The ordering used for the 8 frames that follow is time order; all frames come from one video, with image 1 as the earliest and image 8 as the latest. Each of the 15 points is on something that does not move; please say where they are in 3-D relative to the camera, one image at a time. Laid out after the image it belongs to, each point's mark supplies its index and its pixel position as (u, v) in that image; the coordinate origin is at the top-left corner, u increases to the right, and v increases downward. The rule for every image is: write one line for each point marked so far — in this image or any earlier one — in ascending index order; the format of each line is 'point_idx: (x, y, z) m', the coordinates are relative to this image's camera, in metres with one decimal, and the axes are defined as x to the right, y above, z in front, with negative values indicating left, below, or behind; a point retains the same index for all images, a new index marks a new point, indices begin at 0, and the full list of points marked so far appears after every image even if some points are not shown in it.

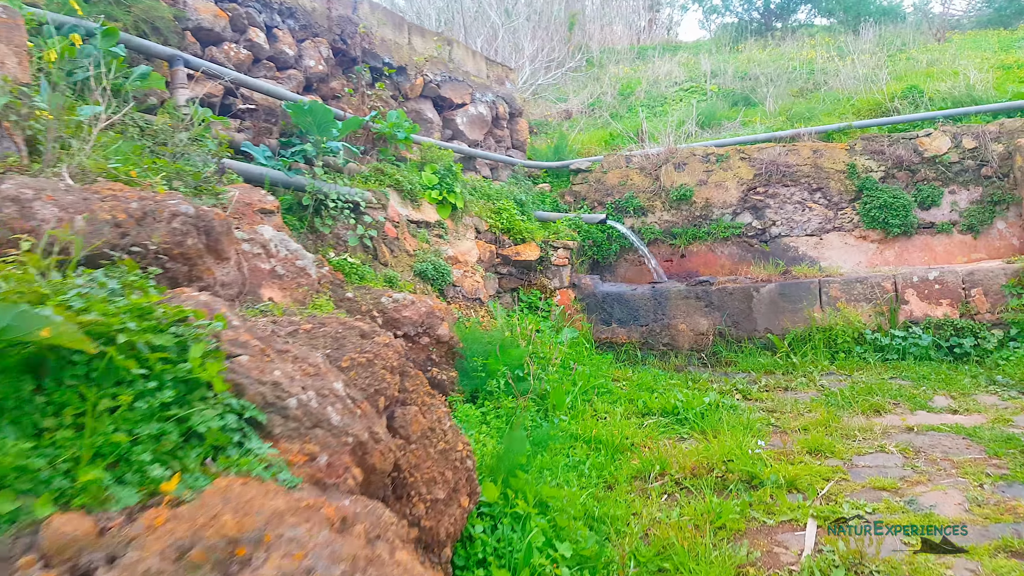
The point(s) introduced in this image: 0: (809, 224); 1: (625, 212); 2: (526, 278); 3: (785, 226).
0: (+3.8, +0.8, +9.3) m
1: (+1.5, +1.0, +9.9) m
2: (+0.2, +0.1, +8.8) m
3: (+3.5, +0.8, +9.4) m
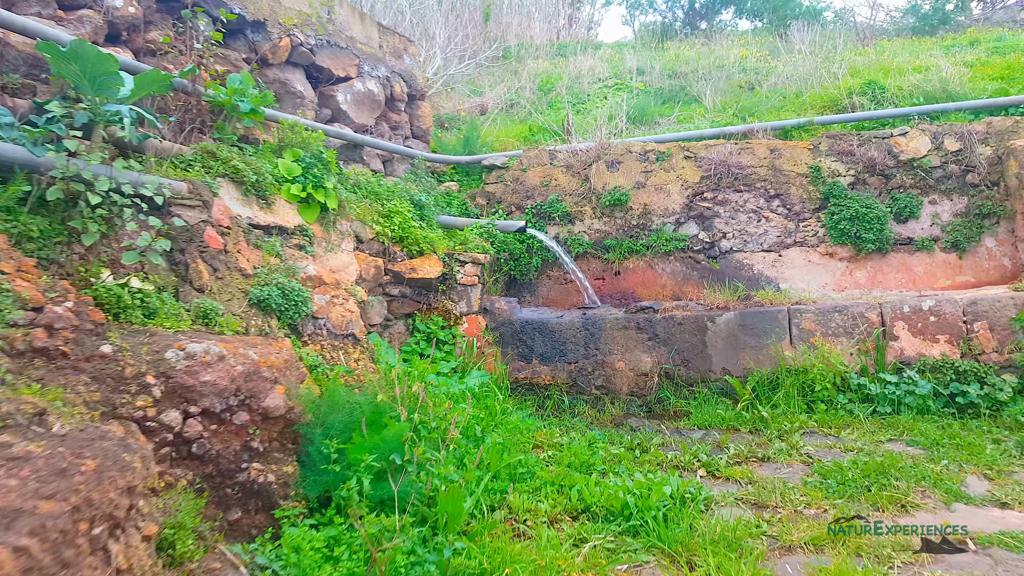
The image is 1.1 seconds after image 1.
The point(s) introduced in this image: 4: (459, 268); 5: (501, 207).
0: (+2.7, +0.5, +7.7) m
1: (+0.4, +0.8, +8.1) m
2: (-0.8, -0.1, +6.8) m
3: (+2.4, +0.5, +7.8) m
4: (-0.5, +0.2, +6.9) m
5: (-0.1, +0.9, +8.2) m
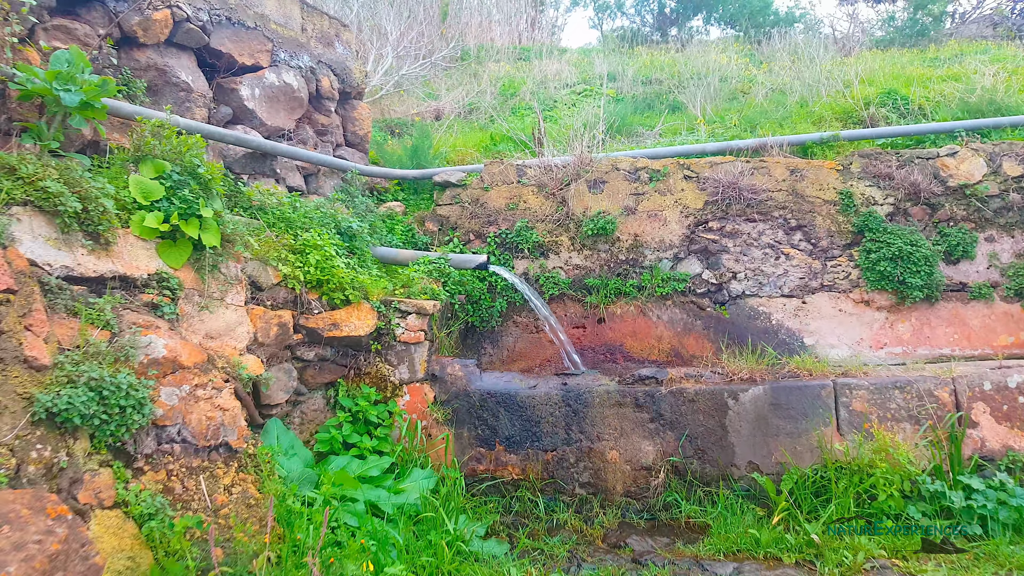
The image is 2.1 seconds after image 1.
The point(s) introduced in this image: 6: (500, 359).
0: (+2.3, +0.1, +6.2) m
1: (0.0, +0.3, +6.5) m
2: (-1.1, -0.5, +5.1) m
3: (+2.1, 0.0, +6.2) m
4: (-0.8, -0.2, +5.2) m
5: (-0.5, +0.5, +6.5) m
6: (-0.1, -0.6, +6.3) m
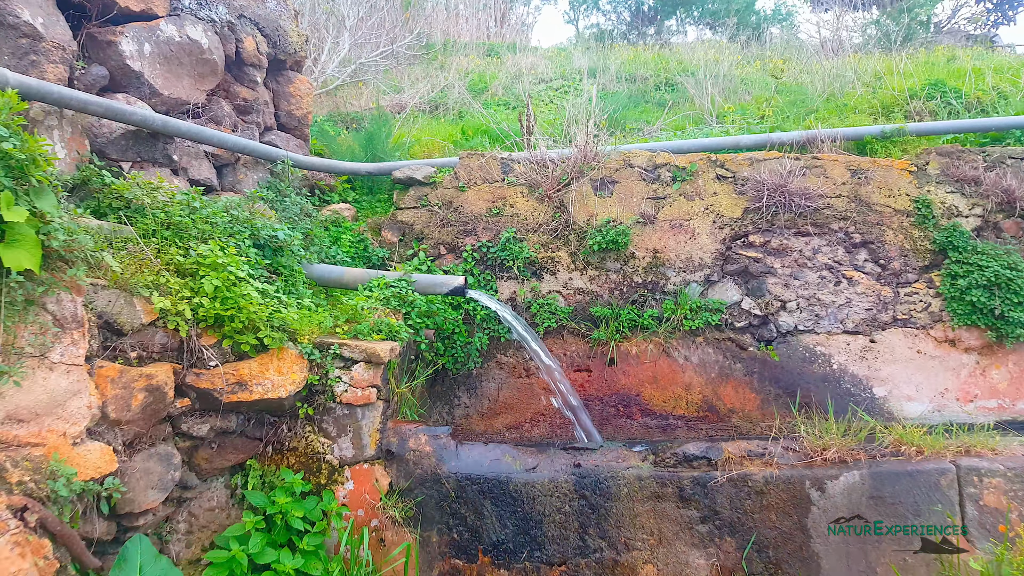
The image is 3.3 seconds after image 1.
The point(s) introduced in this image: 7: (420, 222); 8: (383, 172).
0: (+2.2, -0.1, +4.8) m
1: (-0.1, +0.1, +4.9) m
2: (-1.2, -0.7, +3.5) m
3: (+2.0, -0.2, +4.8) m
4: (-0.9, -0.4, +3.6) m
5: (-0.6, +0.3, +5.0) m
6: (-0.2, -0.8, +4.8) m
7: (-0.6, +0.5, +5.1) m
8: (-1.0, +0.9, +5.4) m
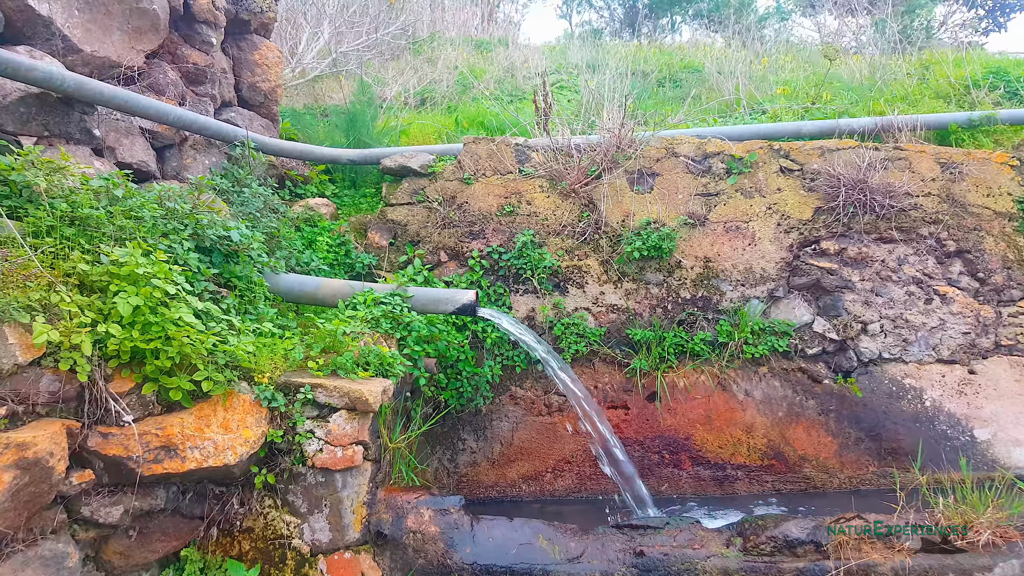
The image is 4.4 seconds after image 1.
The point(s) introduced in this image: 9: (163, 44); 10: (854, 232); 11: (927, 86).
0: (+2.3, -0.2, +3.9) m
1: (0.0, 0.0, +4.0) m
2: (-1.0, -0.8, +2.5) m
3: (+2.1, -0.3, +3.9) m
4: (-0.7, -0.5, +2.6) m
5: (-0.5, +0.2, +4.0) m
6: (-0.1, -0.9, +3.8) m
7: (-0.6, +0.4, +4.1) m
8: (-0.9, +0.8, +4.4) m
9: (-1.8, +1.3, +3.8) m
10: (+1.9, +0.3, +4.0) m
11: (+3.6, +1.7, +6.2) m
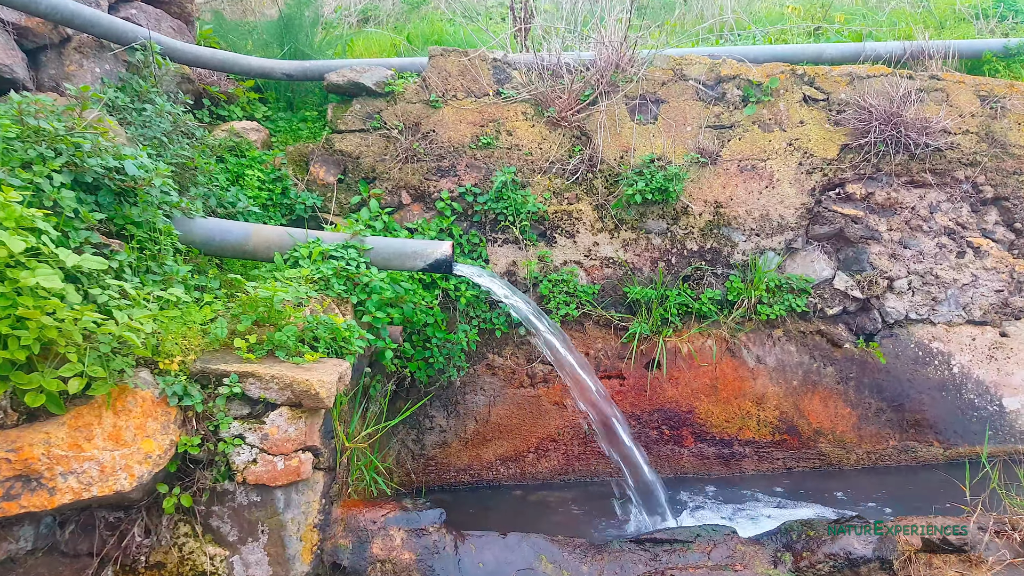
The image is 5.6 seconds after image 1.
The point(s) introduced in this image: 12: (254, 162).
0: (+2.2, 0.0, +3.5) m
1: (-0.1, +0.3, +3.3) m
2: (-1.0, -0.7, +1.9) m
3: (+2.0, 0.0, +3.5) m
4: (-0.7, -0.4, +2.0) m
5: (-0.6, +0.5, +3.3) m
6: (-0.2, -0.7, +3.2) m
7: (-0.7, +0.6, +3.4) m
8: (-1.0, +1.1, +3.6) m
9: (-1.9, +1.5, +2.9) m
10: (+1.8, +0.6, +3.5) m
11: (+3.3, +2.1, +5.6) m
12: (-1.1, +0.6, +3.2) m
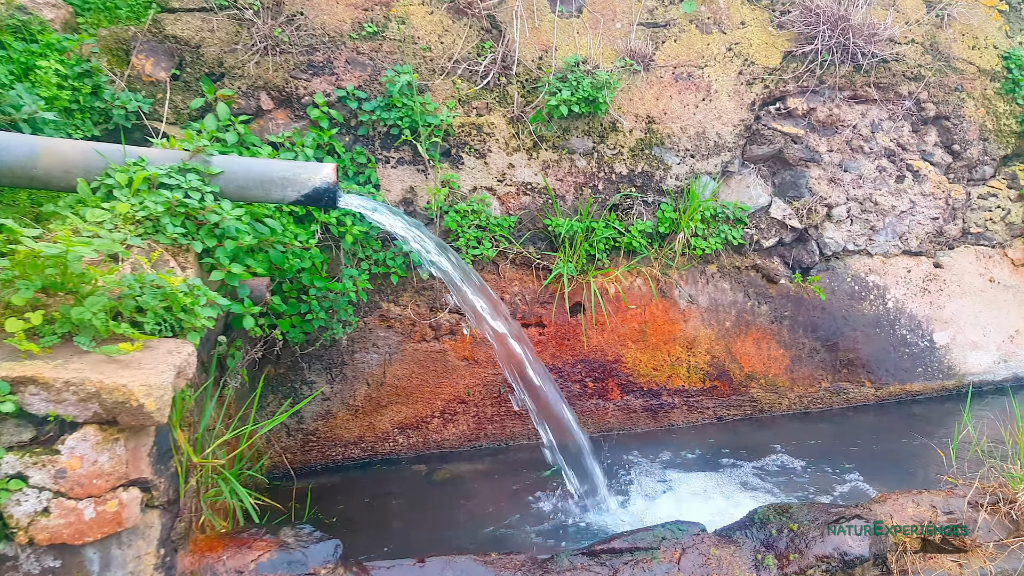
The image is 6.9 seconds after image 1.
0: (+1.8, +0.3, +3.2) m
1: (-0.5, +0.5, +2.6) m
2: (-1.1, -0.6, +1.2) m
3: (+1.5, +0.3, +3.2) m
4: (-0.9, -0.3, +1.3) m
5: (-1.0, +0.7, +2.5) m
6: (-0.6, -0.4, +2.6) m
7: (-1.1, +0.9, +2.6) m
8: (-1.4, +1.3, +2.7) m
9: (-2.2, +1.6, +1.7) m
10: (+1.3, +0.9, +3.1) m
11: (+2.4, +2.7, +5.3) m
12: (-1.5, +0.8, +2.3) m
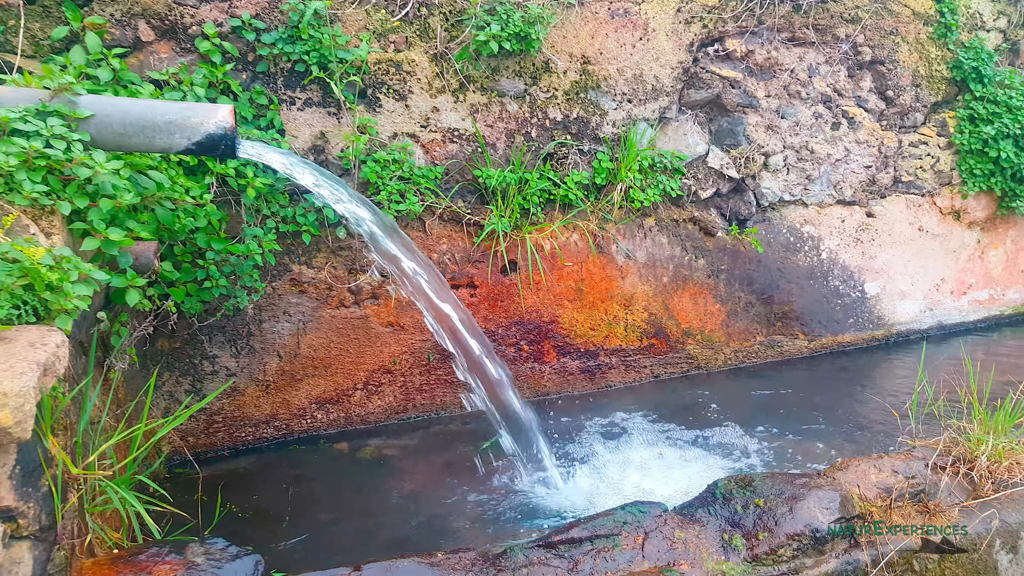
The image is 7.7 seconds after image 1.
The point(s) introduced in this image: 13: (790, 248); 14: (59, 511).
0: (+1.4, +0.5, +3.2) m
1: (-0.7, +0.6, +2.3) m
2: (-1.2, -0.6, +0.8) m
3: (+1.2, +0.5, +3.1) m
4: (-0.9, -0.3, +1.0) m
5: (-1.2, +0.8, +2.1) m
6: (-0.8, -0.3, +2.3) m
7: (-1.3, +1.0, +2.1) m
8: (-1.7, +1.4, +2.2) m
9: (-2.3, +1.6, +1.1) m
10: (+1.0, +1.1, +2.9) m
11: (+1.8, +3.1, +5.1) m
12: (-1.7, +0.8, +1.9) m
13: (+1.2, +0.2, +3.1) m
14: (-0.8, -0.4, +1.3) m
